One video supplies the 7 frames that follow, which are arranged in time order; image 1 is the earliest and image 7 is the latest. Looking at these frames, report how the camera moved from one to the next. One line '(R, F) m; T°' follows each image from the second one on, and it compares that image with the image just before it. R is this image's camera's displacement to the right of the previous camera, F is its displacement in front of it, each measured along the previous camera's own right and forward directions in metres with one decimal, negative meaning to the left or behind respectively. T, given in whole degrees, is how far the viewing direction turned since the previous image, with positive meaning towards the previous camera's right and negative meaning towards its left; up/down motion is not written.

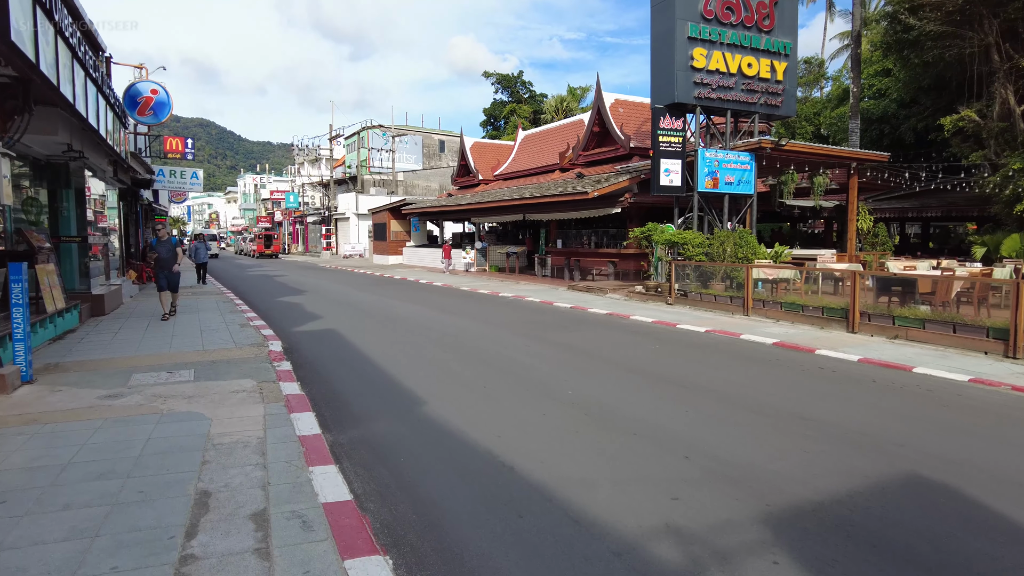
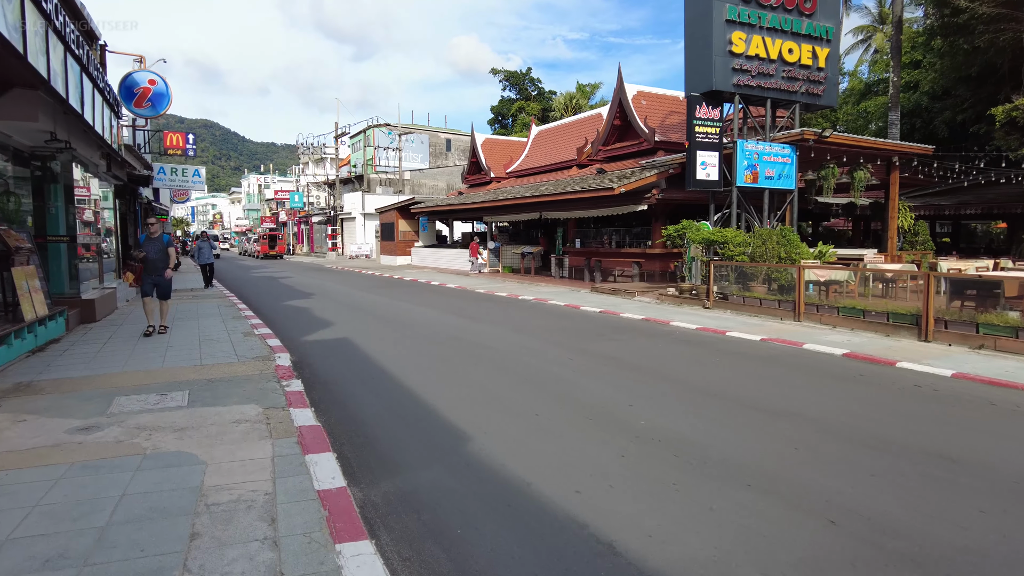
(-0.4, +1.1) m; 0°
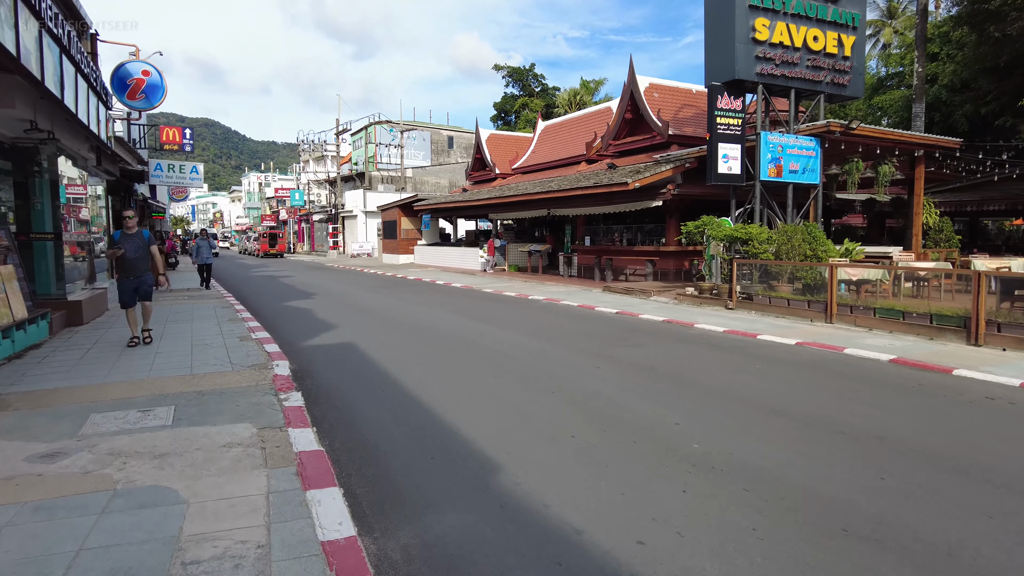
(-0.2, +0.7) m; 0°
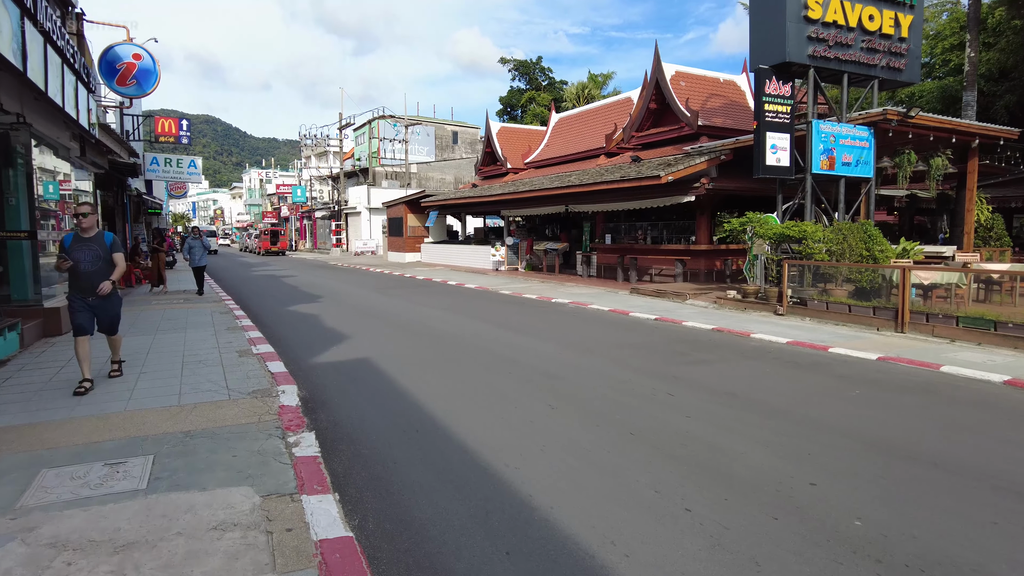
(-0.5, +1.2) m; 0°
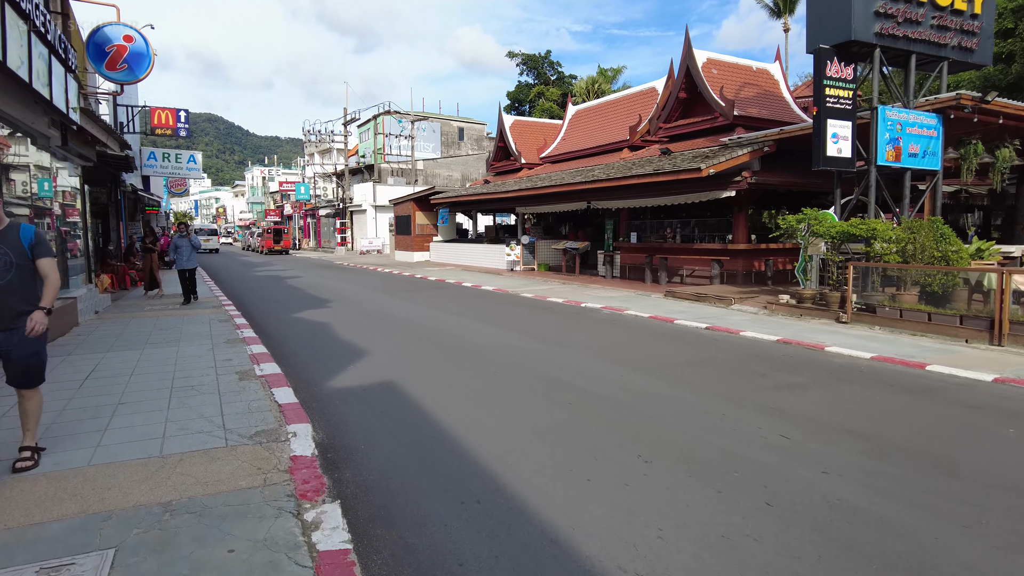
(-0.5, +1.3) m; 0°
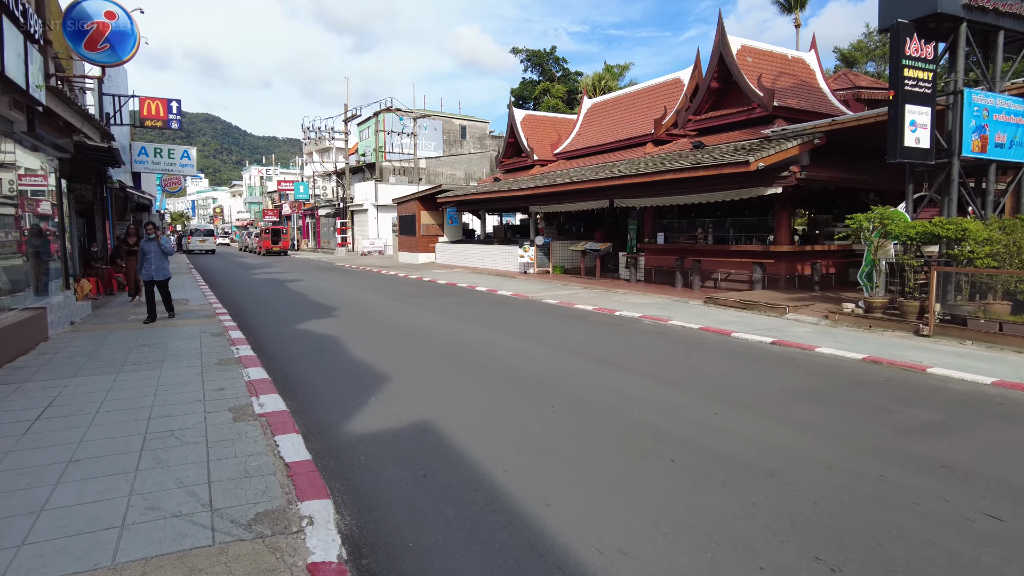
(-0.5, +1.4) m; 0°
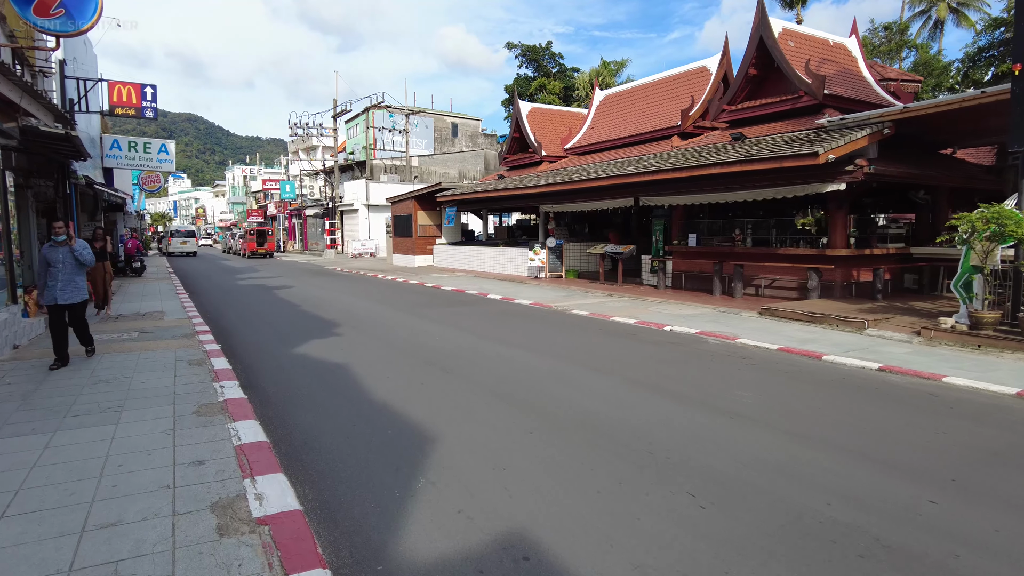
(-0.7, +1.8) m; +1°
